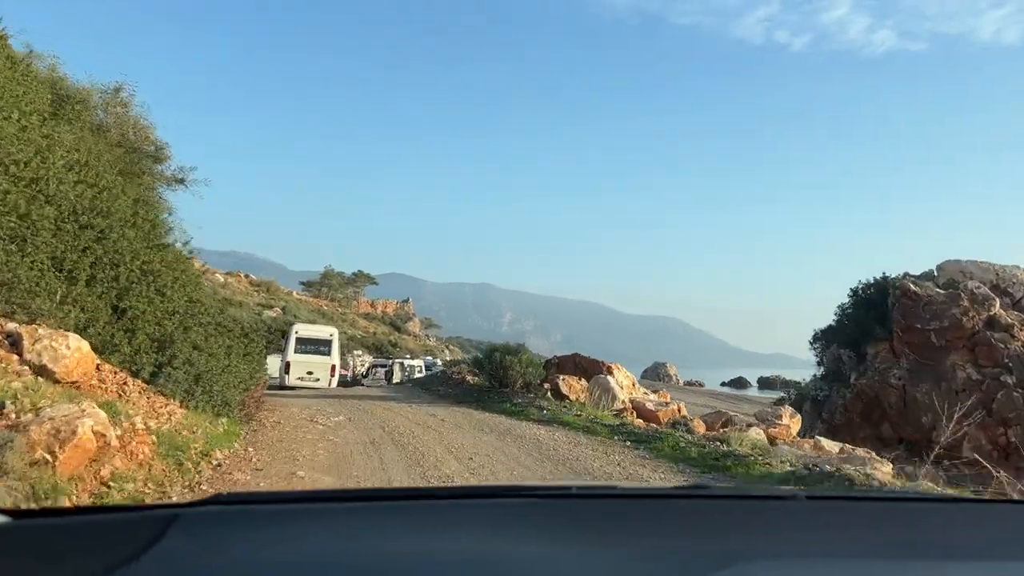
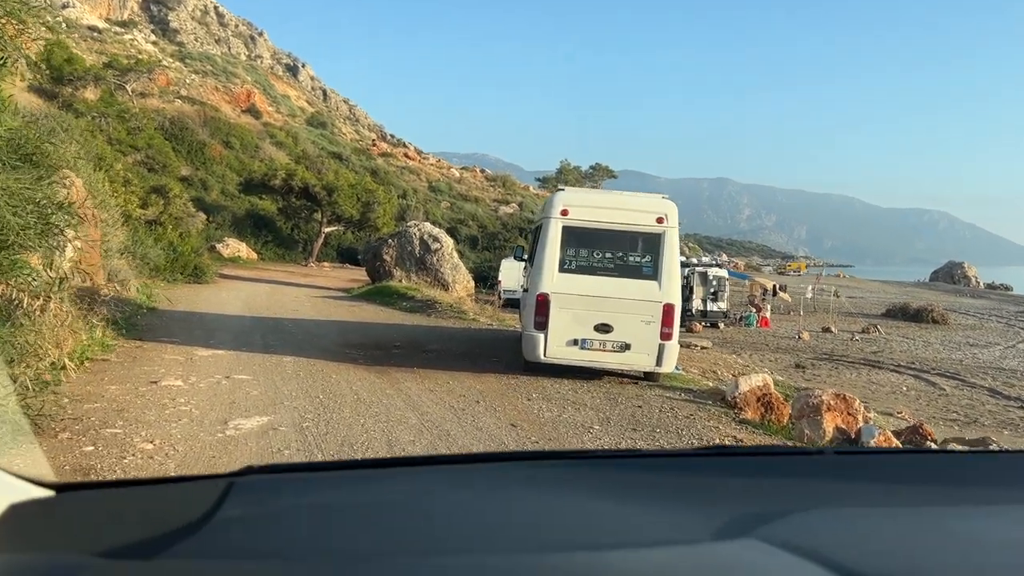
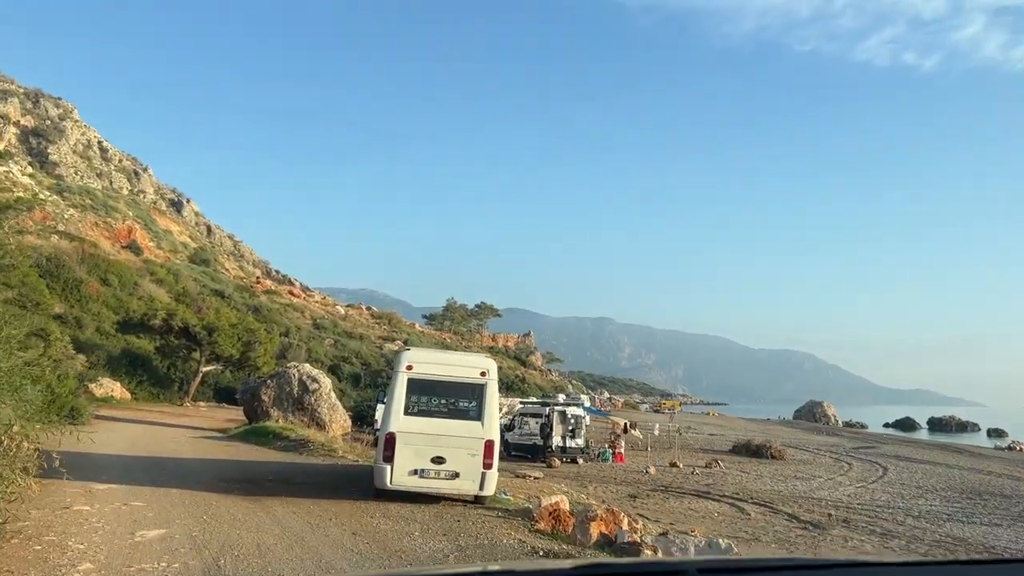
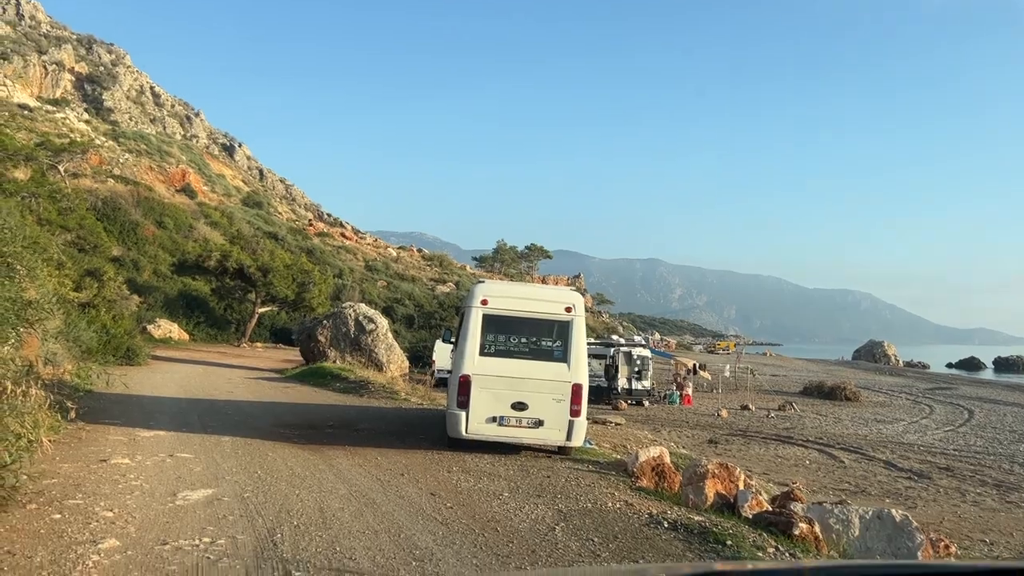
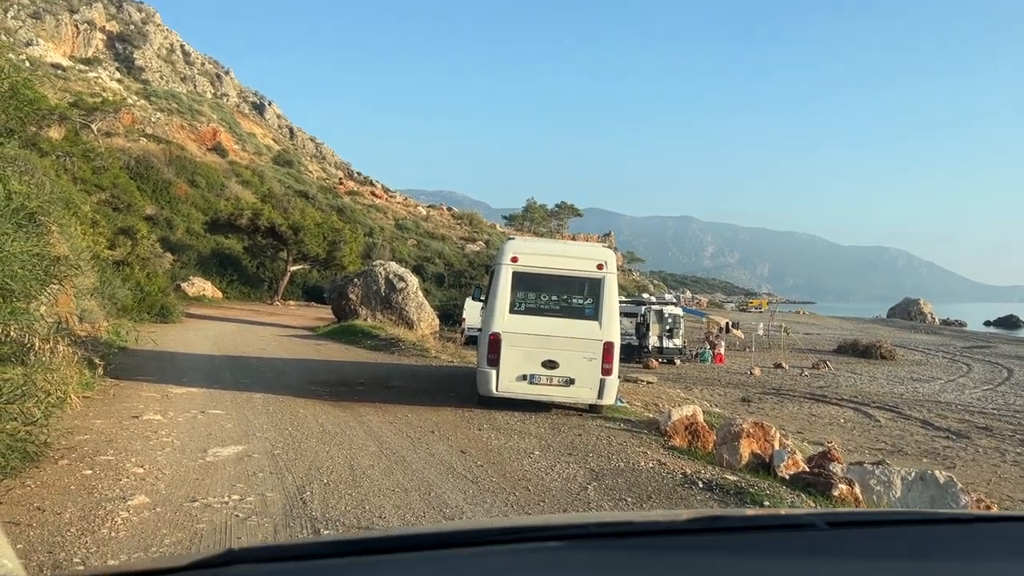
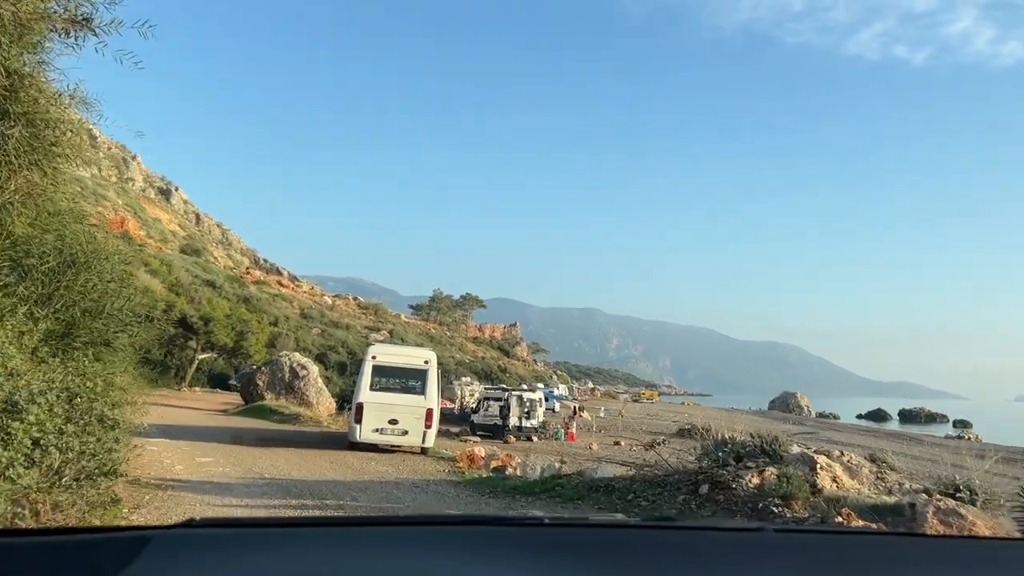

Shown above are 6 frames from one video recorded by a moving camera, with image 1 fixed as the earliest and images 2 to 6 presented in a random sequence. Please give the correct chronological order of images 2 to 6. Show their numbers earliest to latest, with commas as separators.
6, 3, 4, 5, 2
